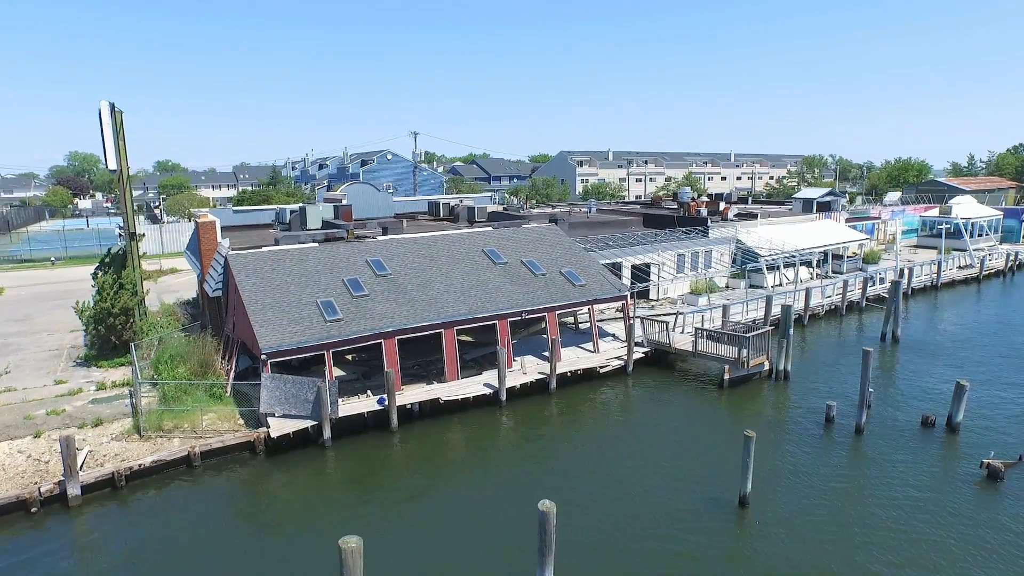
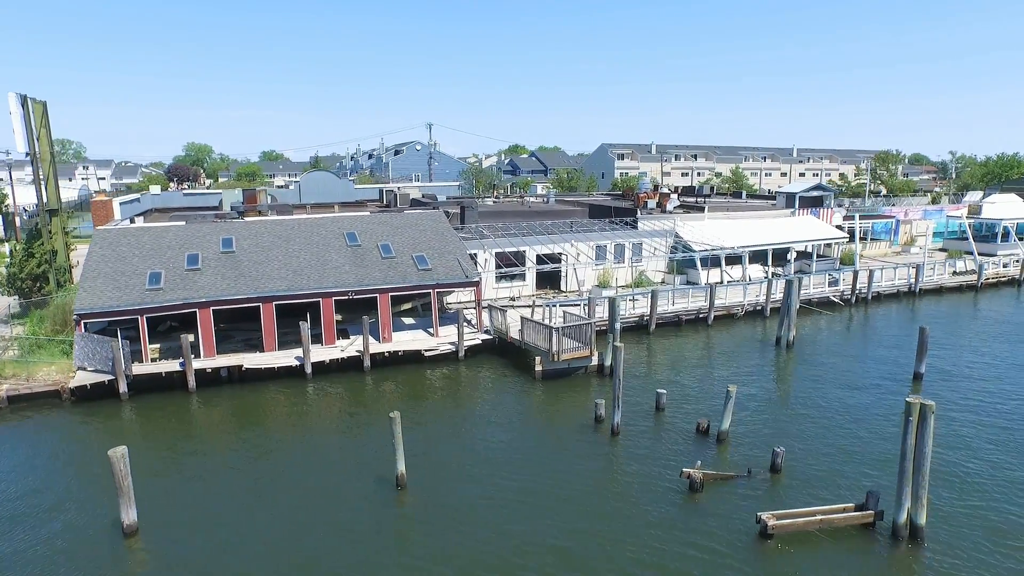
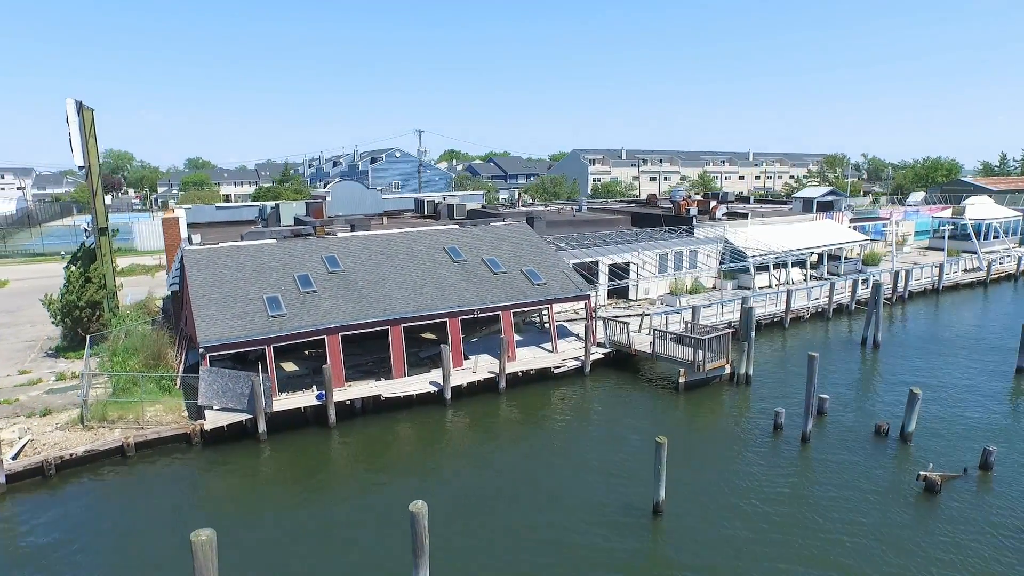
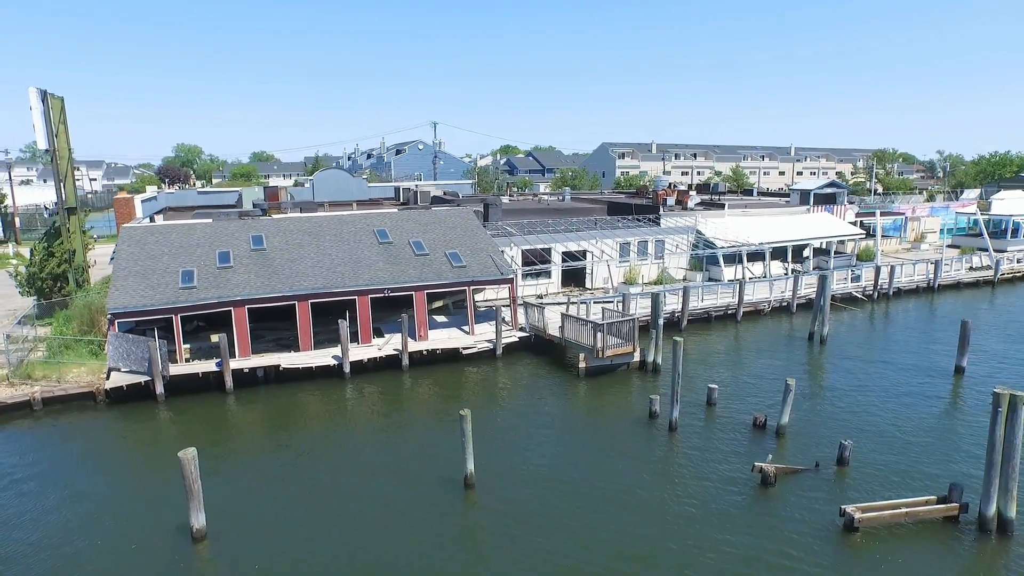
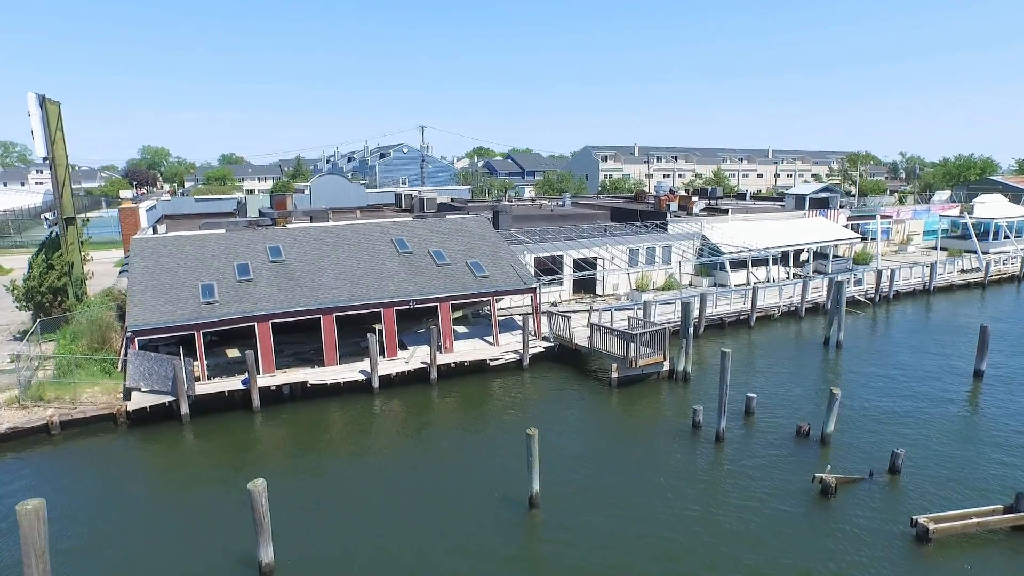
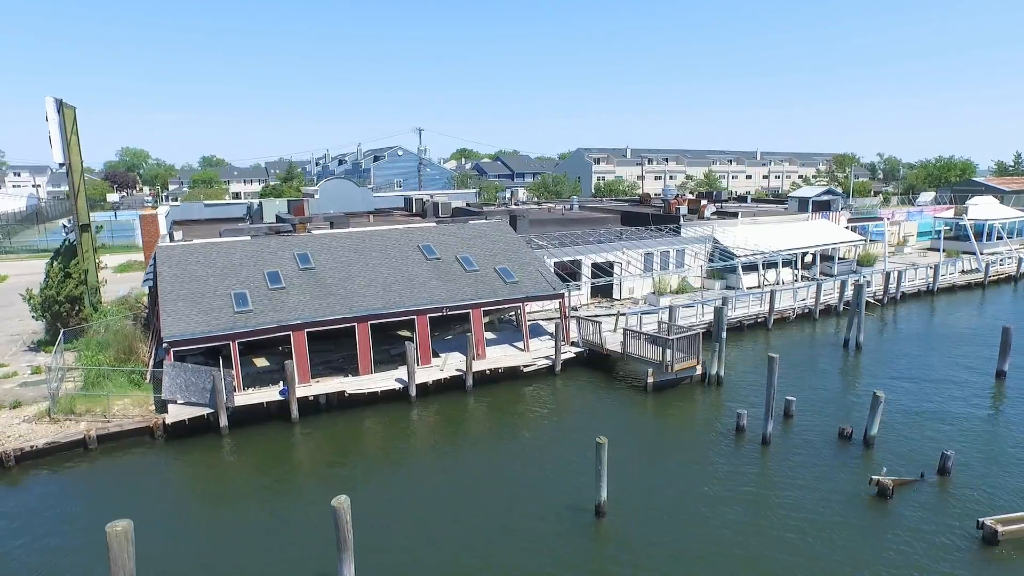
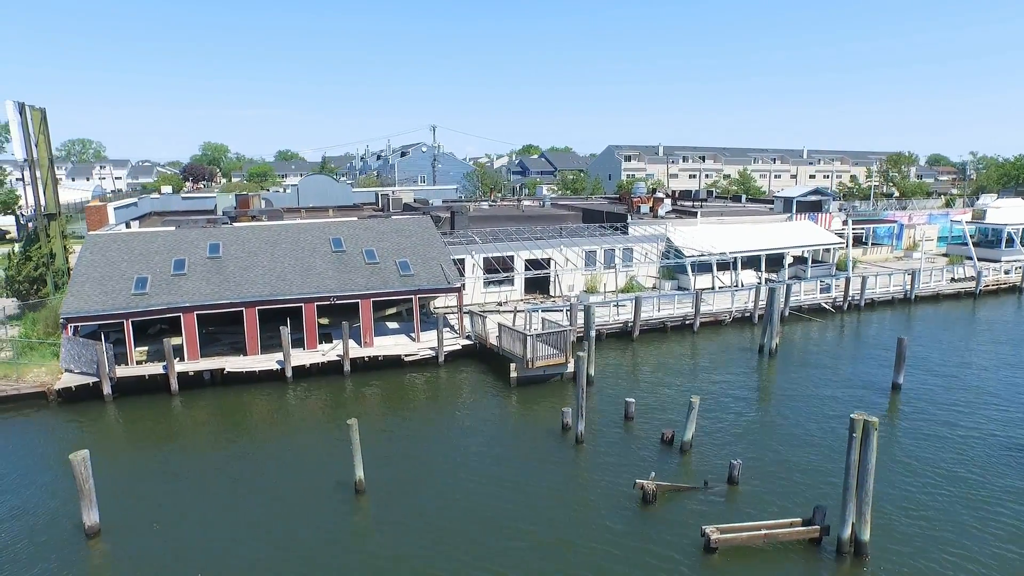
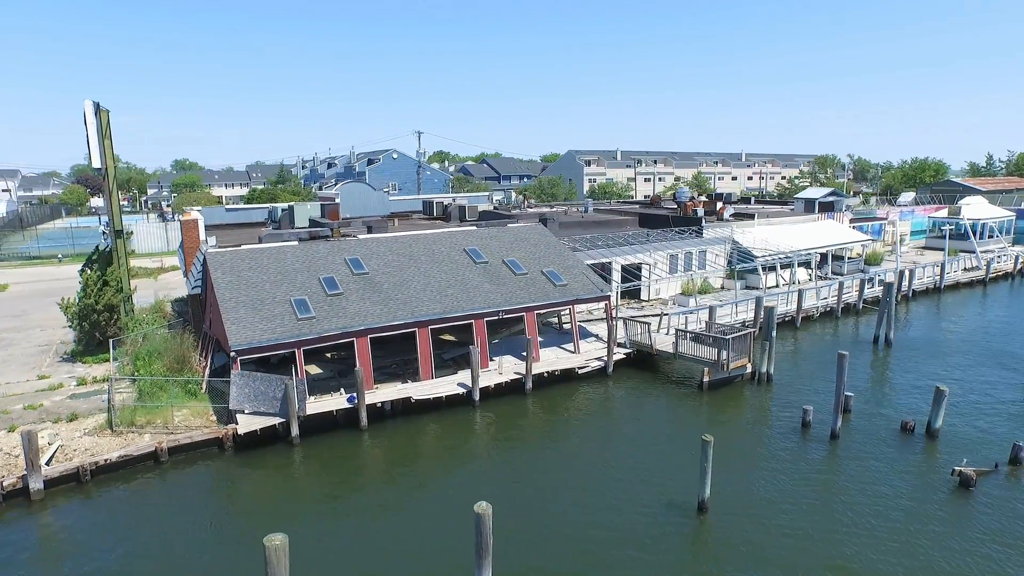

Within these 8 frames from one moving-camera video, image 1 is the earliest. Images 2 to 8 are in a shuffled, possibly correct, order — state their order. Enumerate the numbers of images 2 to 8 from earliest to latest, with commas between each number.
8, 3, 6, 5, 4, 2, 7
